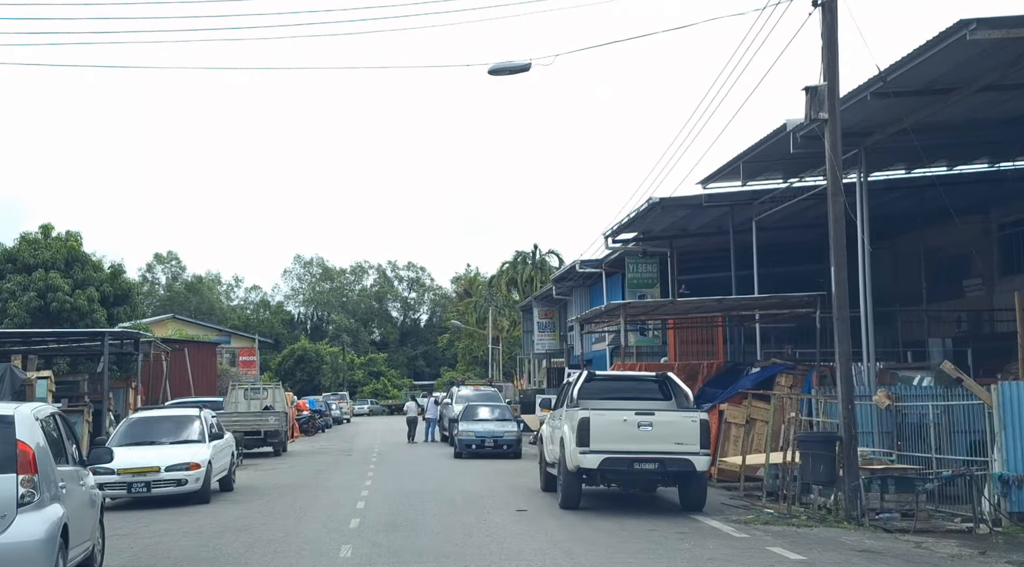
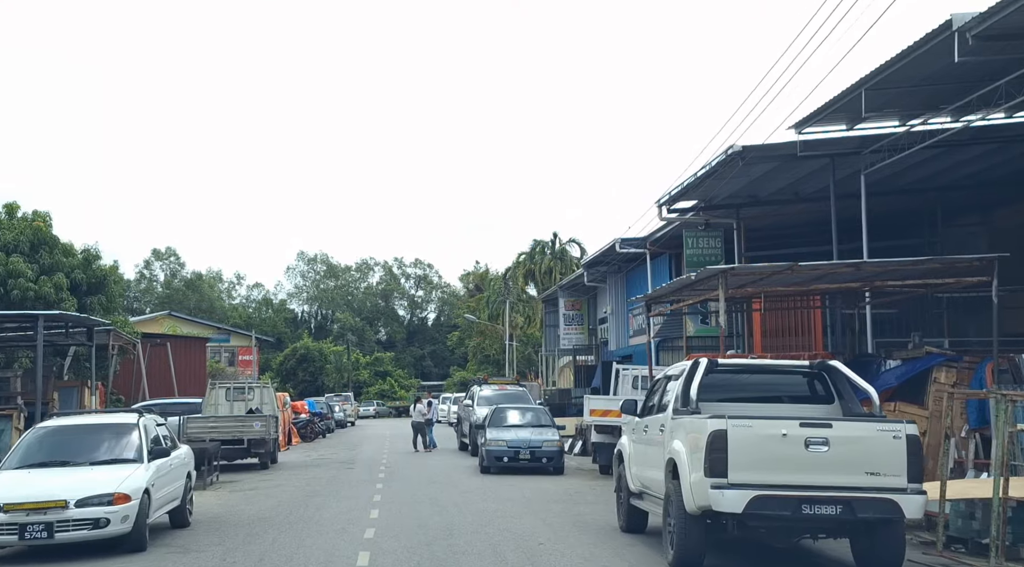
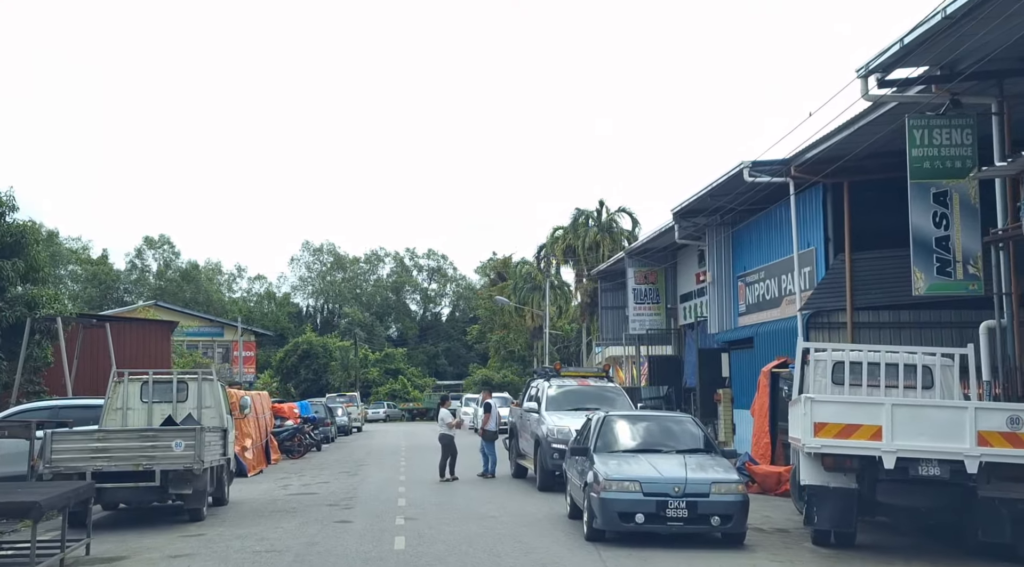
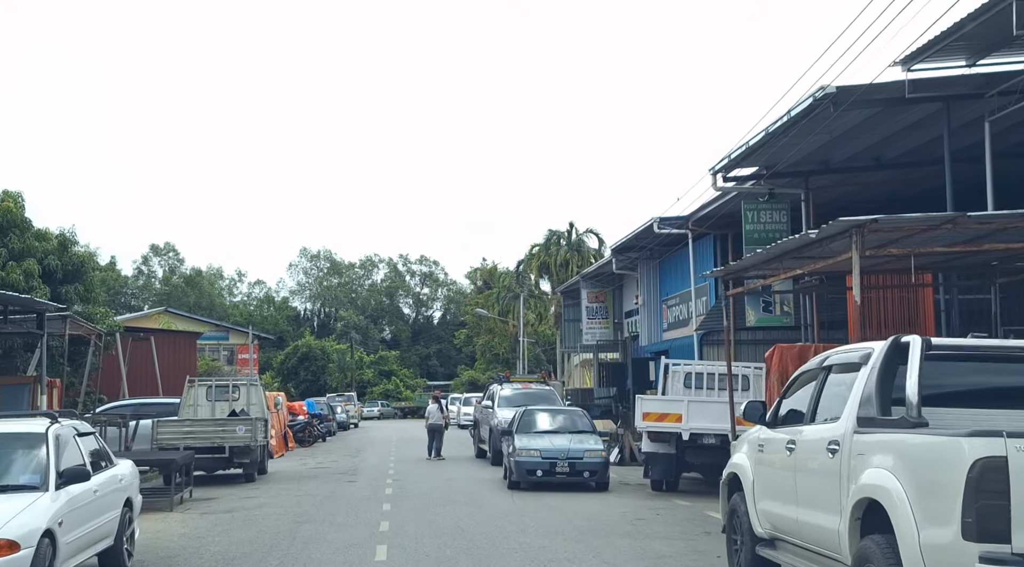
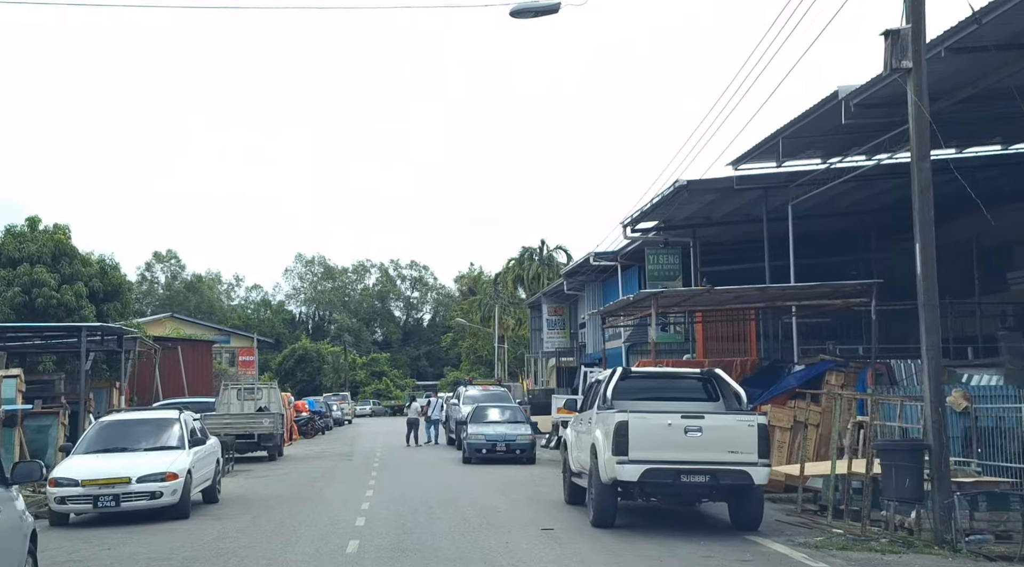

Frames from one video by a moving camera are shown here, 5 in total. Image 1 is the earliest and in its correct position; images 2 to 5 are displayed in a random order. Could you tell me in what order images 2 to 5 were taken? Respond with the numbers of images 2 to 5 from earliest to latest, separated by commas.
5, 2, 4, 3
